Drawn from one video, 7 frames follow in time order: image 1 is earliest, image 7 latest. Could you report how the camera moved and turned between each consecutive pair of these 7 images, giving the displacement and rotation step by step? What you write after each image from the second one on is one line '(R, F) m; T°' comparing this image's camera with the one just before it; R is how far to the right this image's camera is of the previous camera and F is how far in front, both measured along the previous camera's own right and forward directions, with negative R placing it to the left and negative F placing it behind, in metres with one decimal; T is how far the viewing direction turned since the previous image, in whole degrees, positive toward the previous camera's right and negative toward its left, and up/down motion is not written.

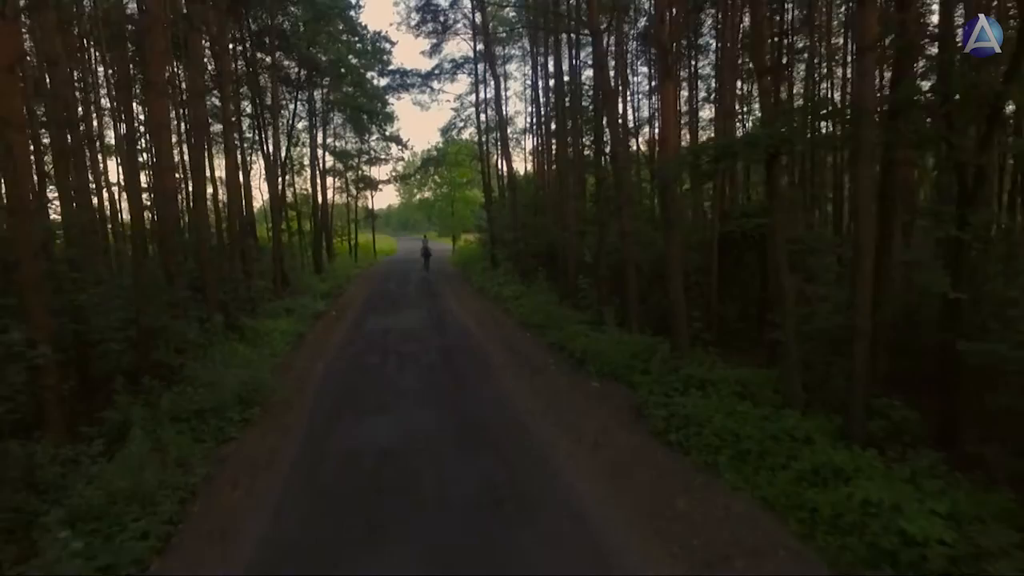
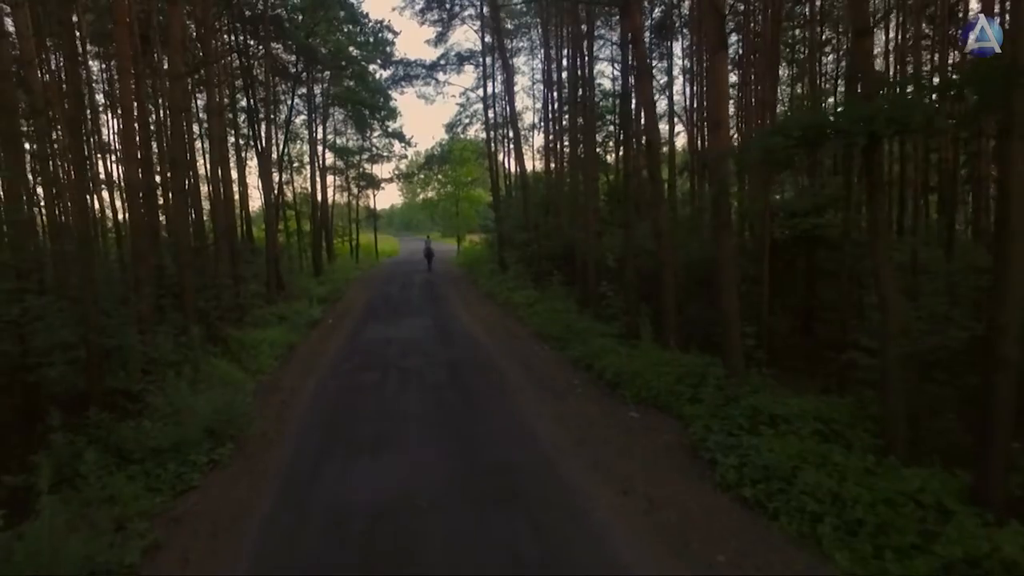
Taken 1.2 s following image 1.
(-0.4, +2.1) m; 0°
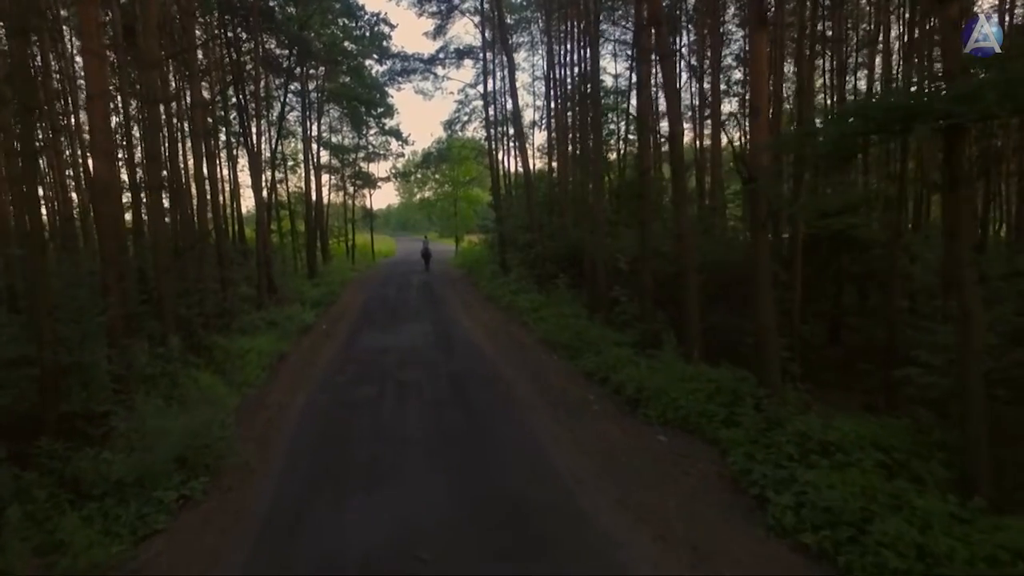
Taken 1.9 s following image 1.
(-0.2, +1.2) m; 0°
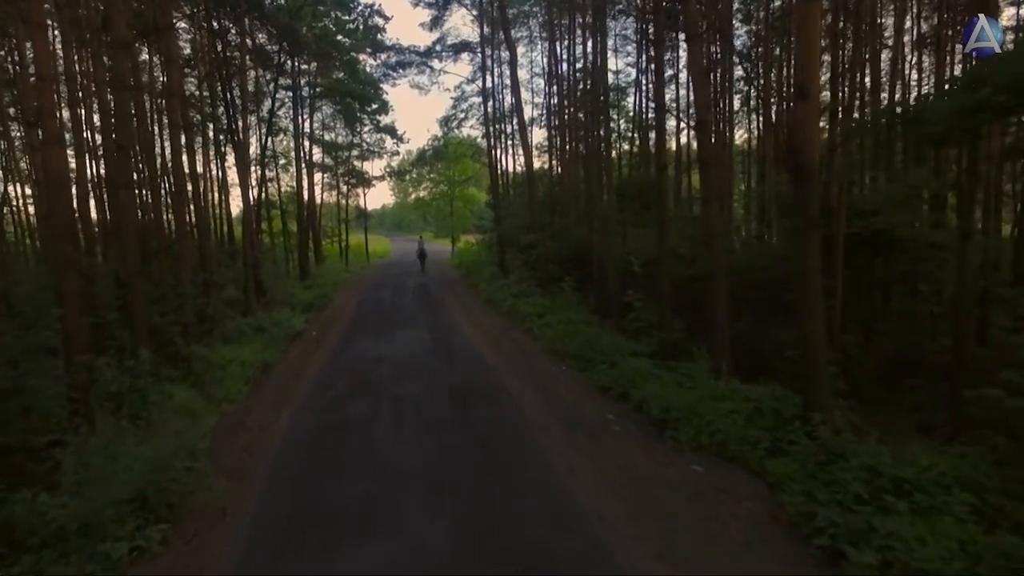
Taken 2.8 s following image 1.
(-0.2, +1.3) m; 0°
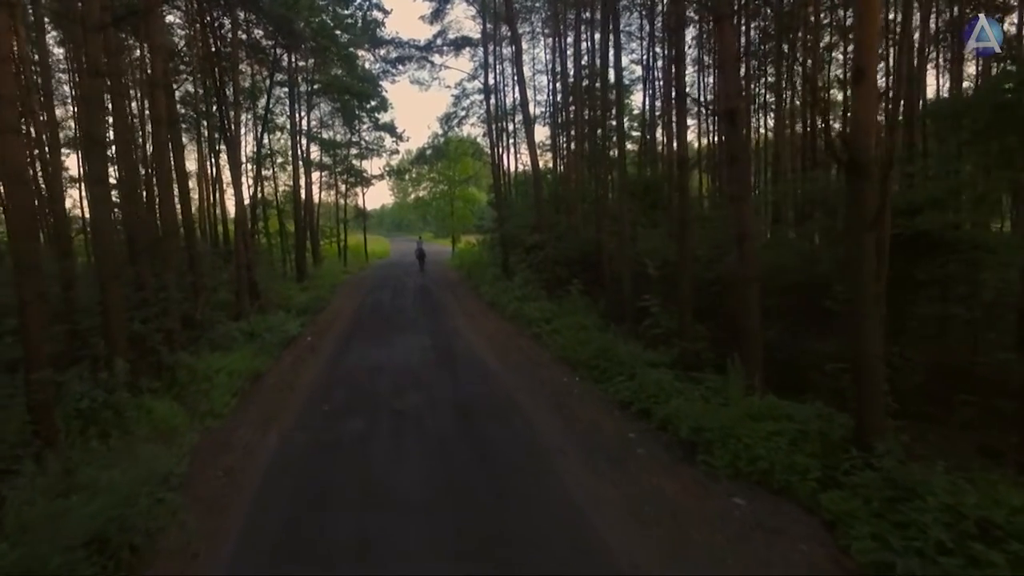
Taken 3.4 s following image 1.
(-0.2, +1.1) m; 0°
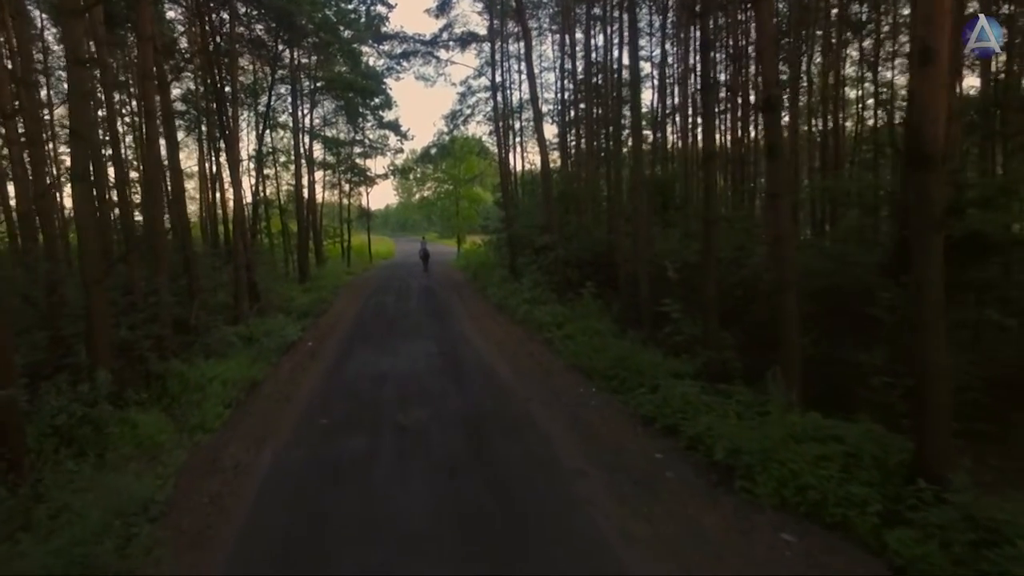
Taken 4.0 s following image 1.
(-0.2, +0.9) m; 0°
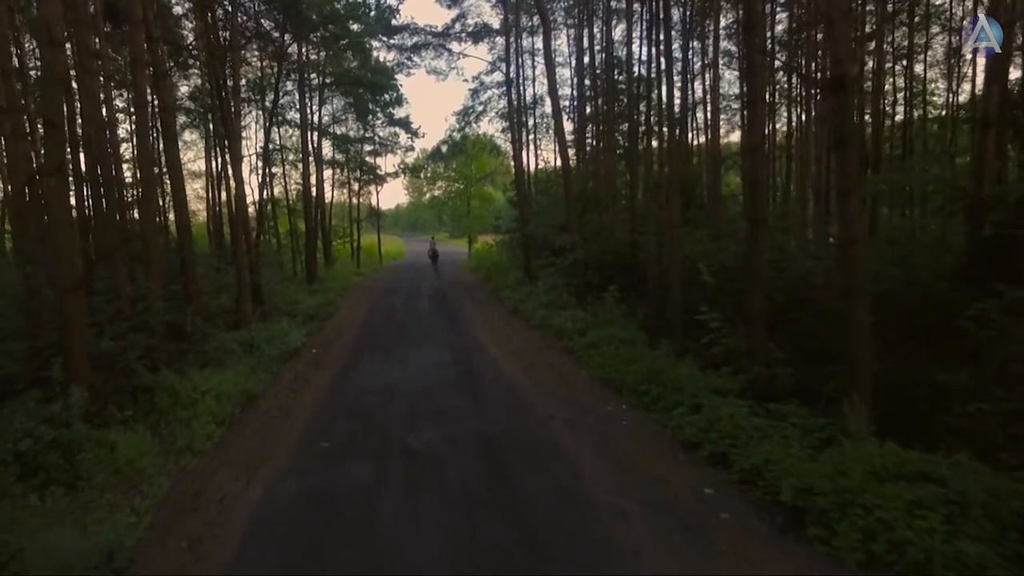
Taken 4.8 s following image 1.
(-0.2, +1.2) m; -1°
